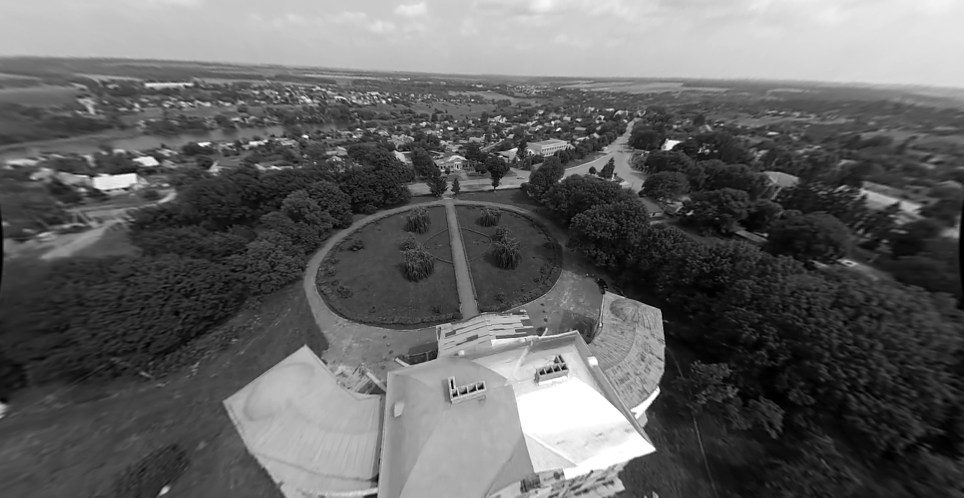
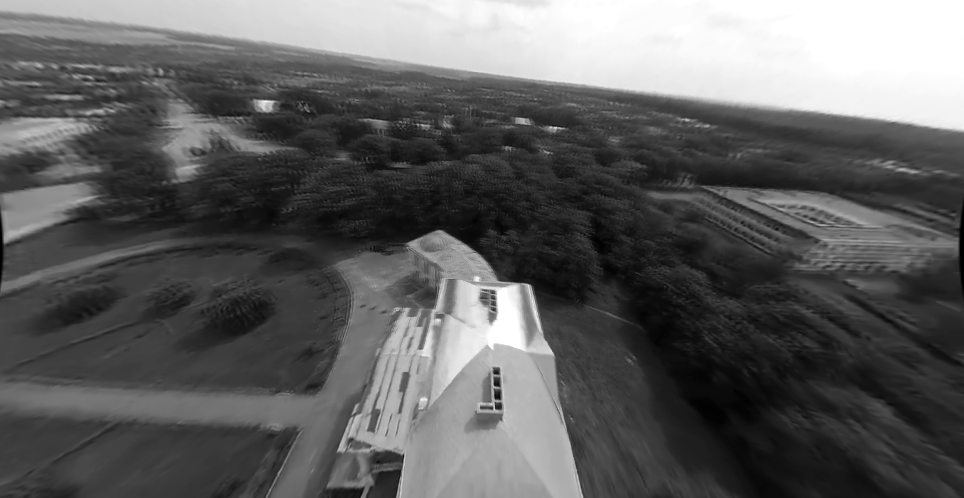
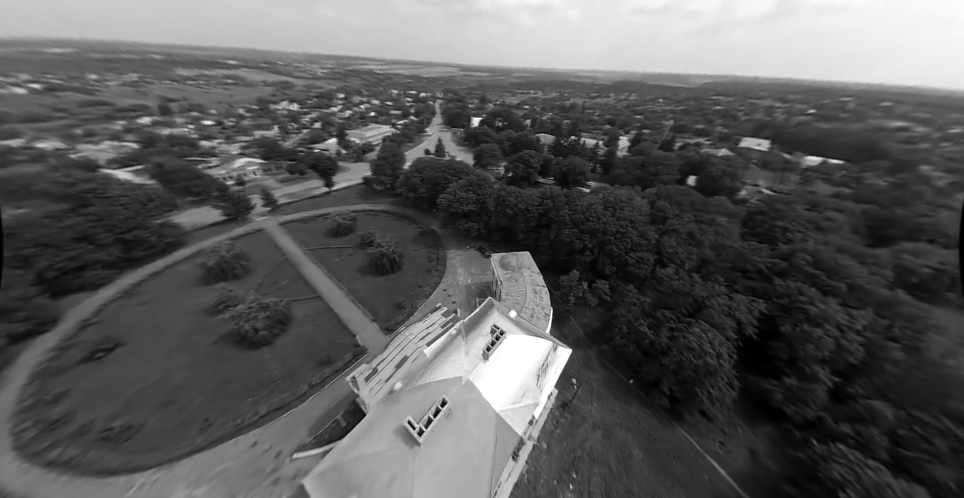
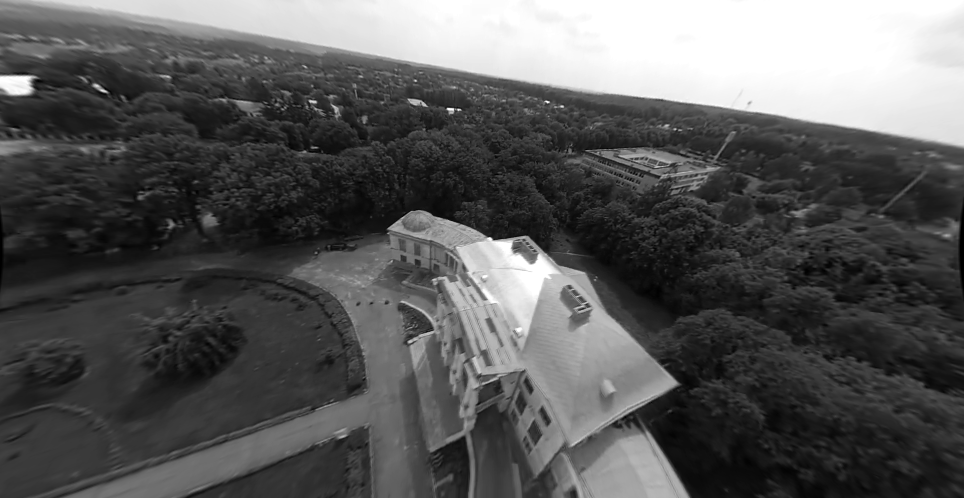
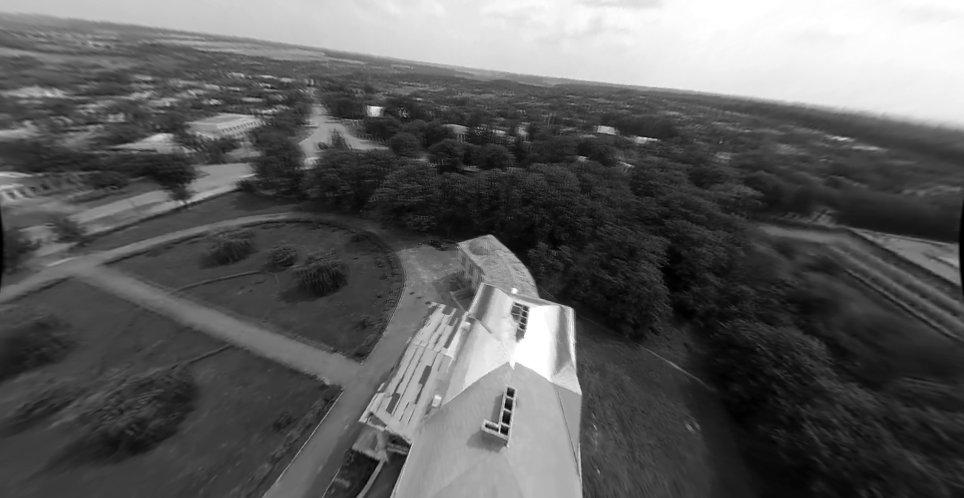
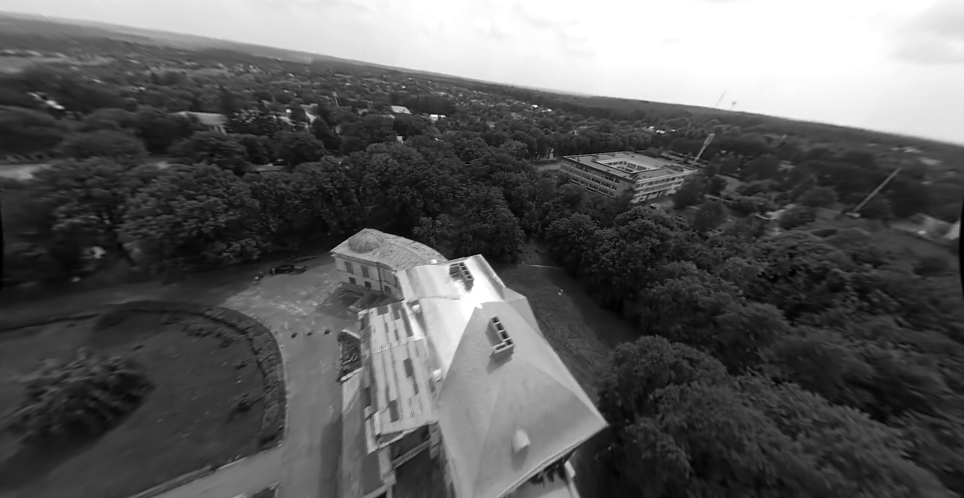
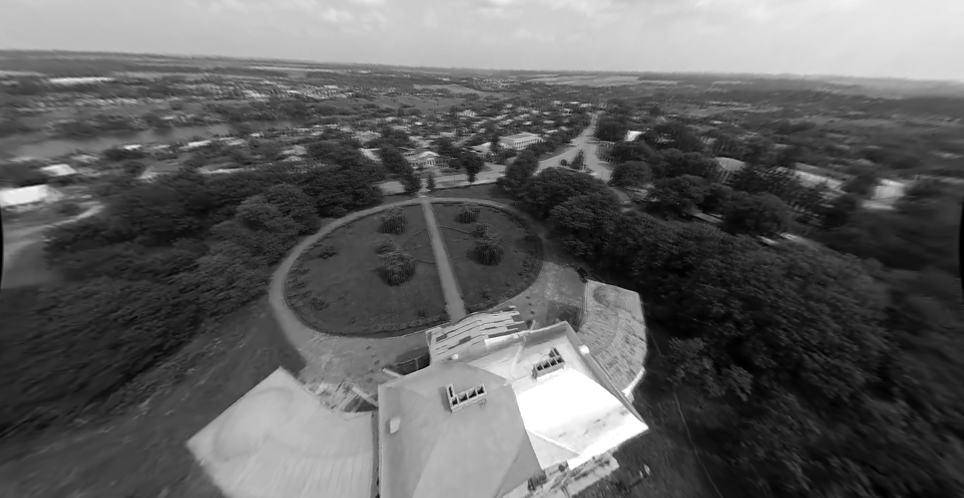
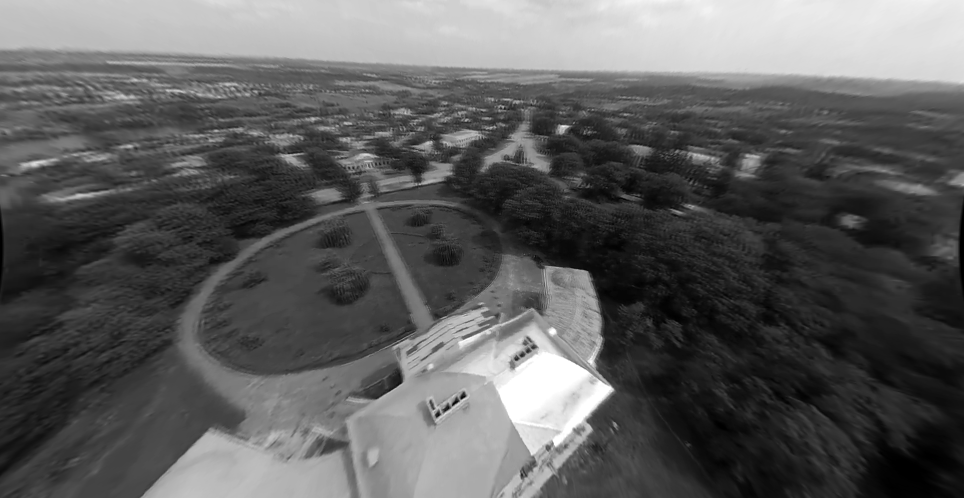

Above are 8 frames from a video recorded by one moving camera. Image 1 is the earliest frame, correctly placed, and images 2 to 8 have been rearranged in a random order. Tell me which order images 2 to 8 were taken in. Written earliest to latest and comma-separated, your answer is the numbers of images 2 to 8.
7, 8, 3, 5, 2, 6, 4
